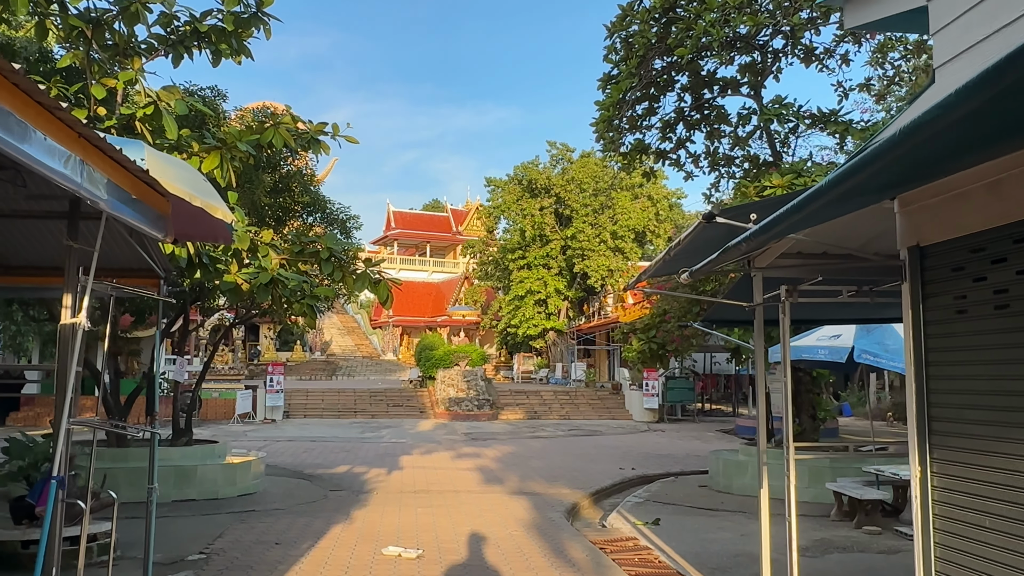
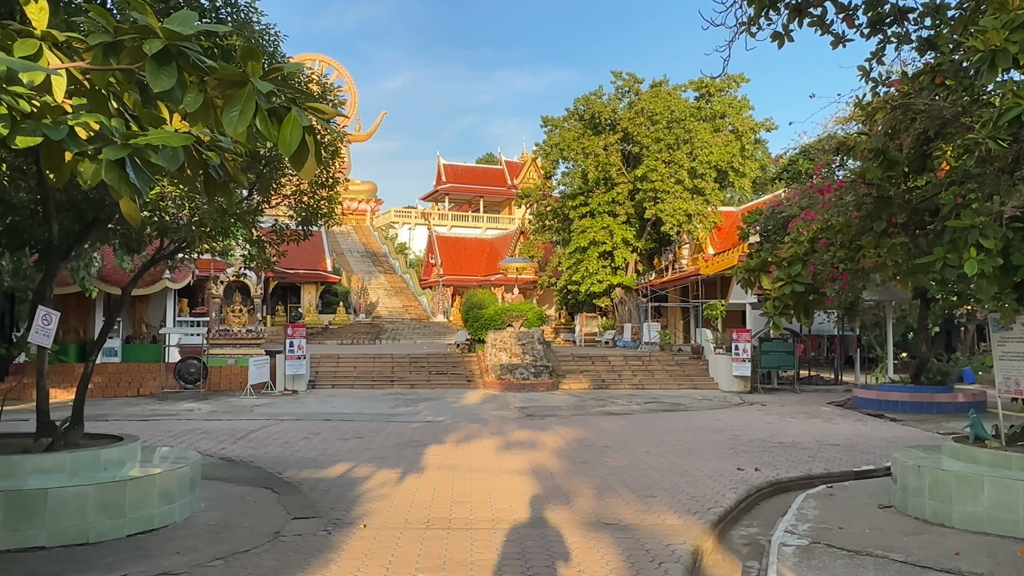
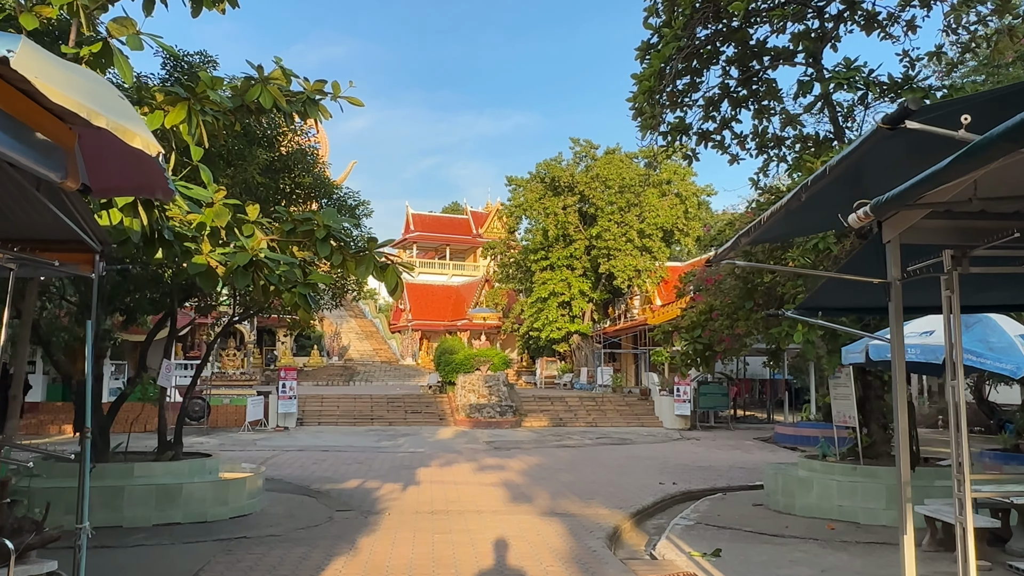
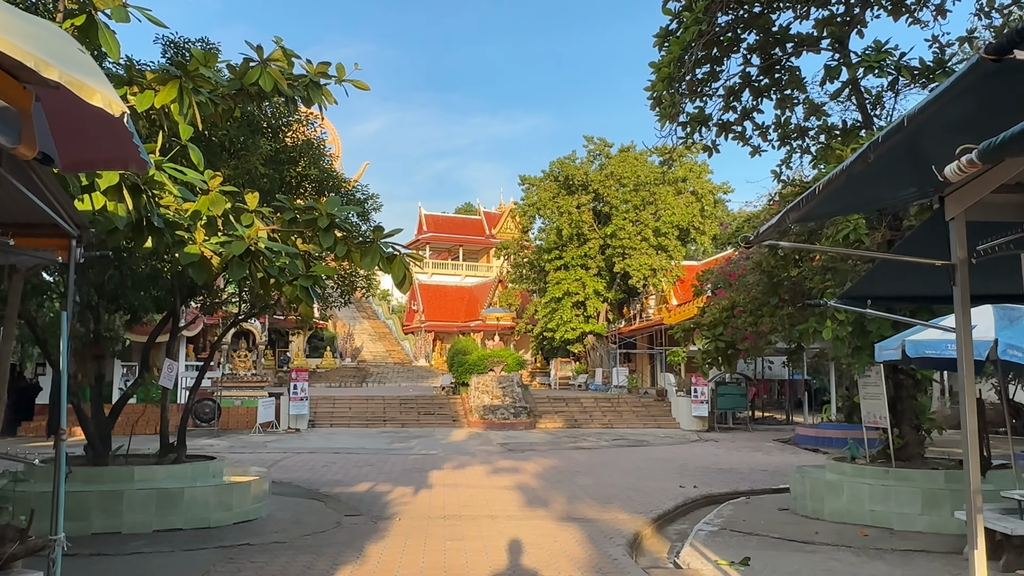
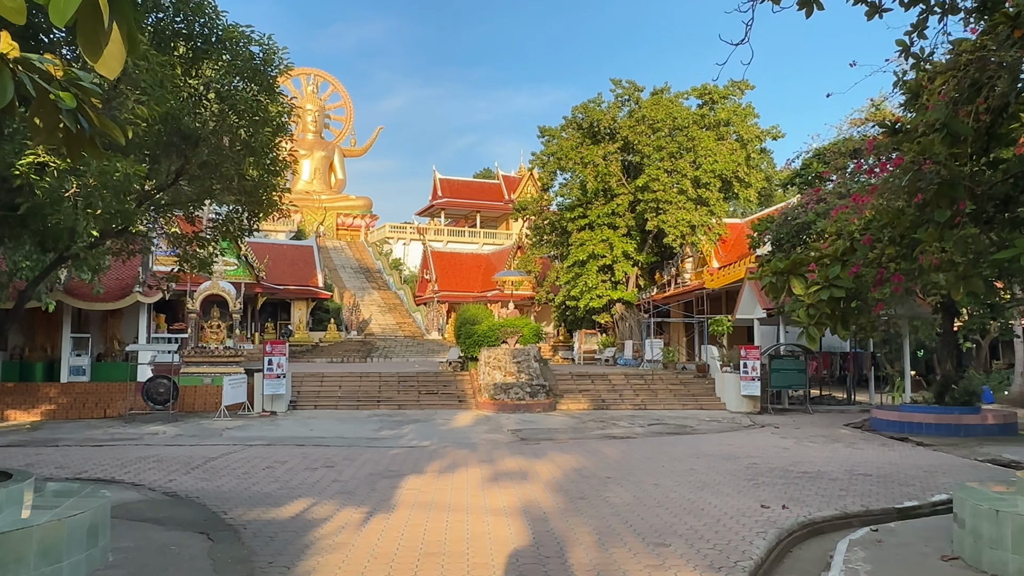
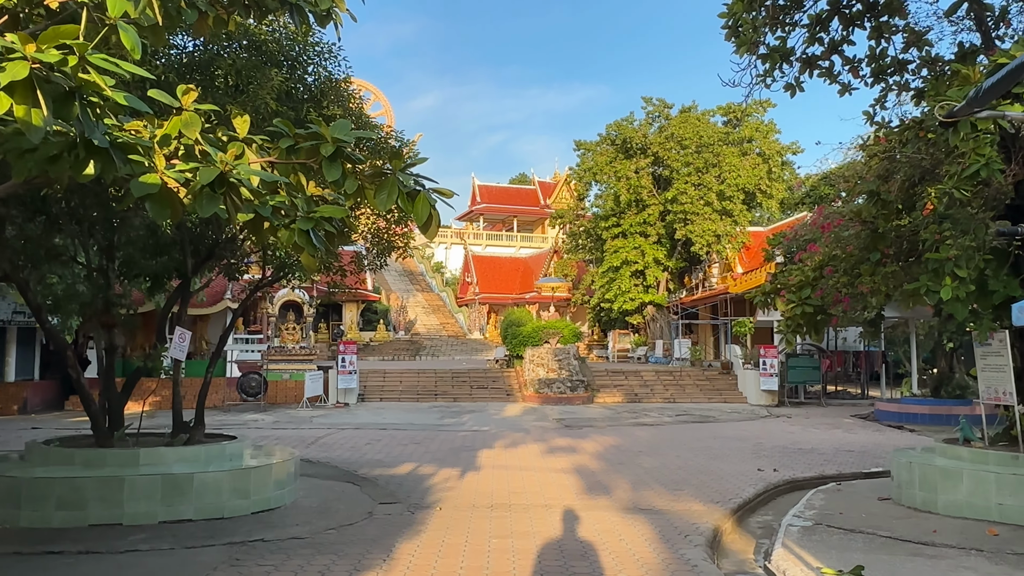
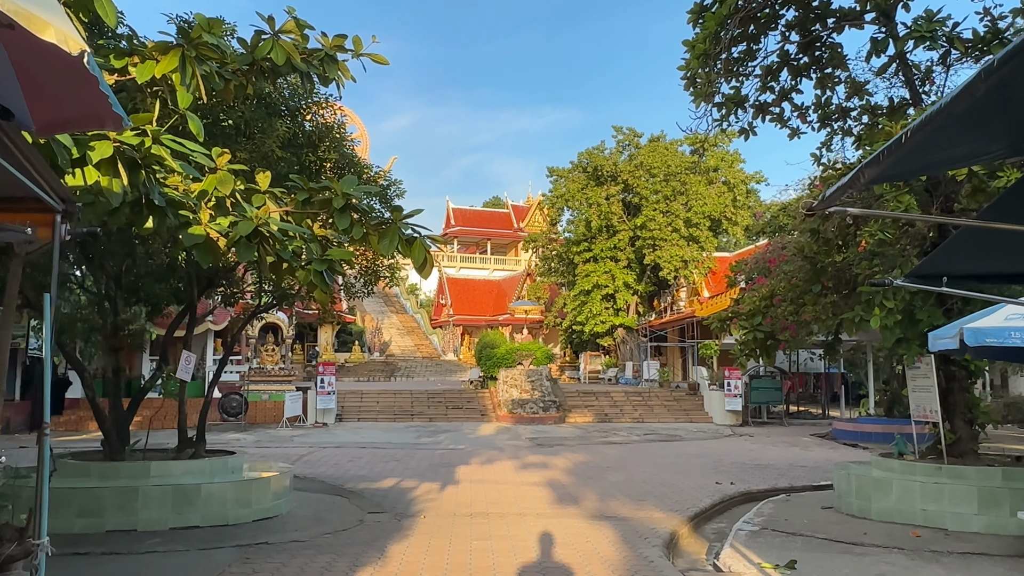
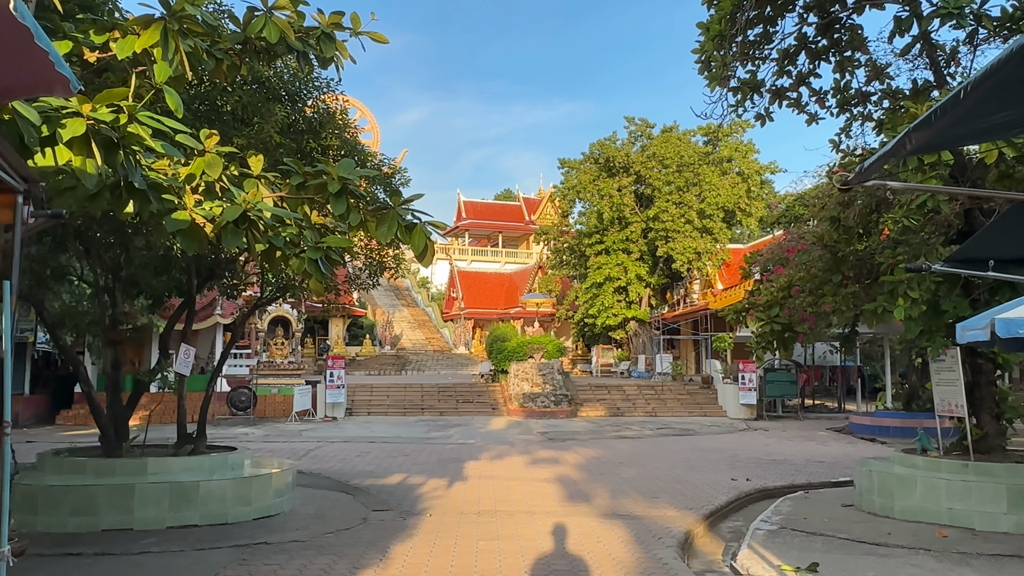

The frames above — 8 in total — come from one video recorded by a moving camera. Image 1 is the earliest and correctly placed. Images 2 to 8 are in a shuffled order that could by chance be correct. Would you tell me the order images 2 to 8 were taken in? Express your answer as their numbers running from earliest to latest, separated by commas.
3, 4, 7, 8, 6, 2, 5
